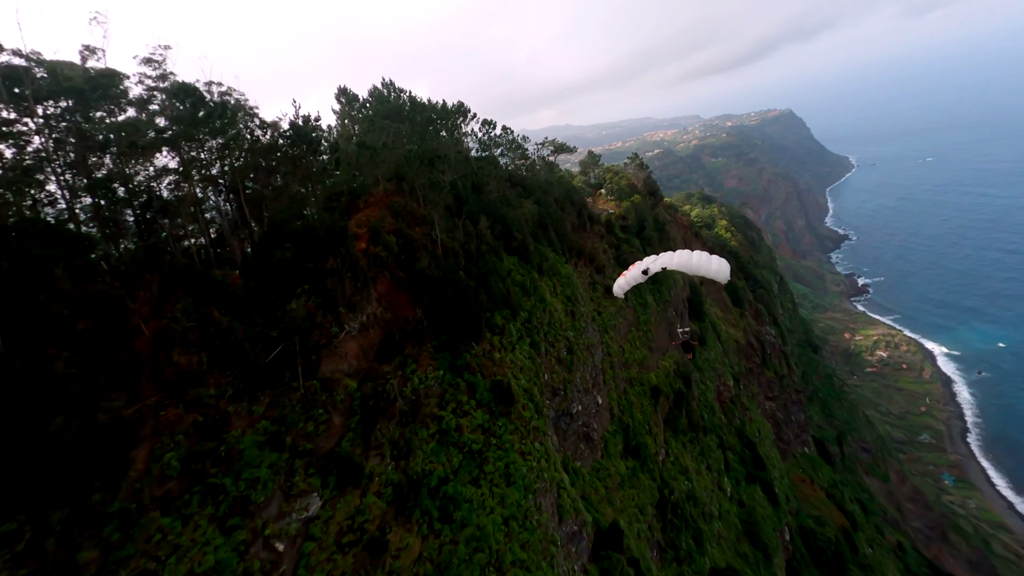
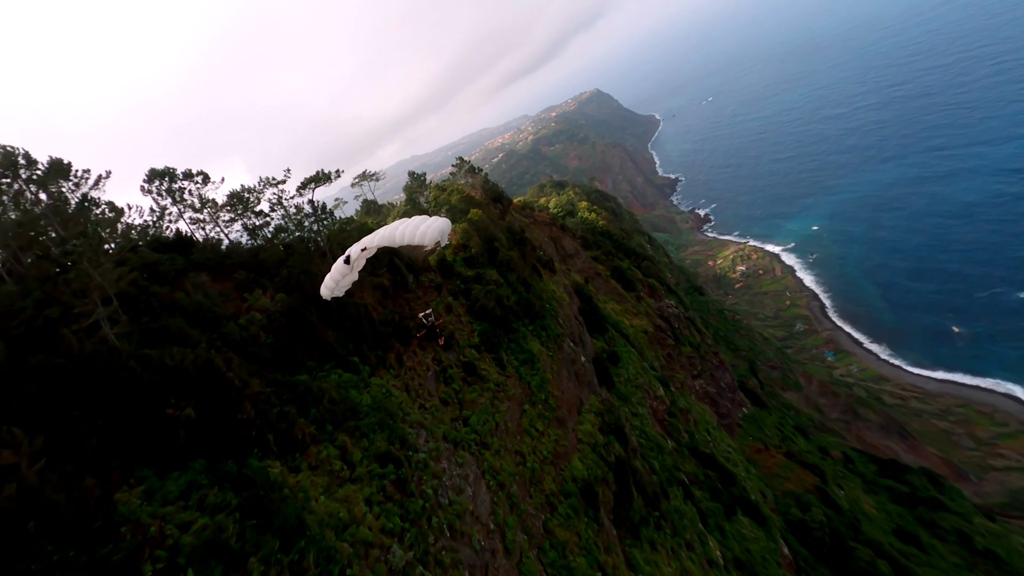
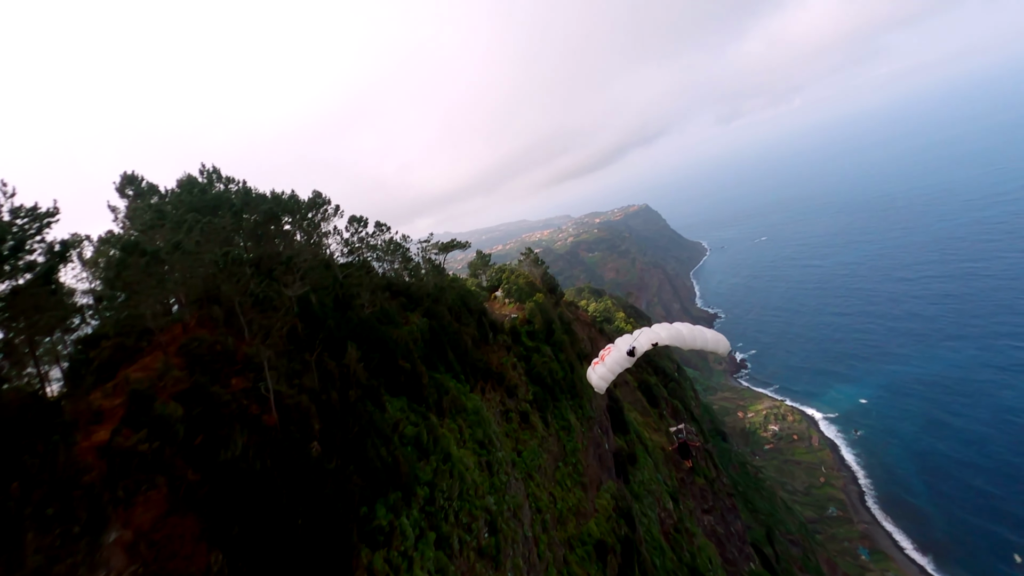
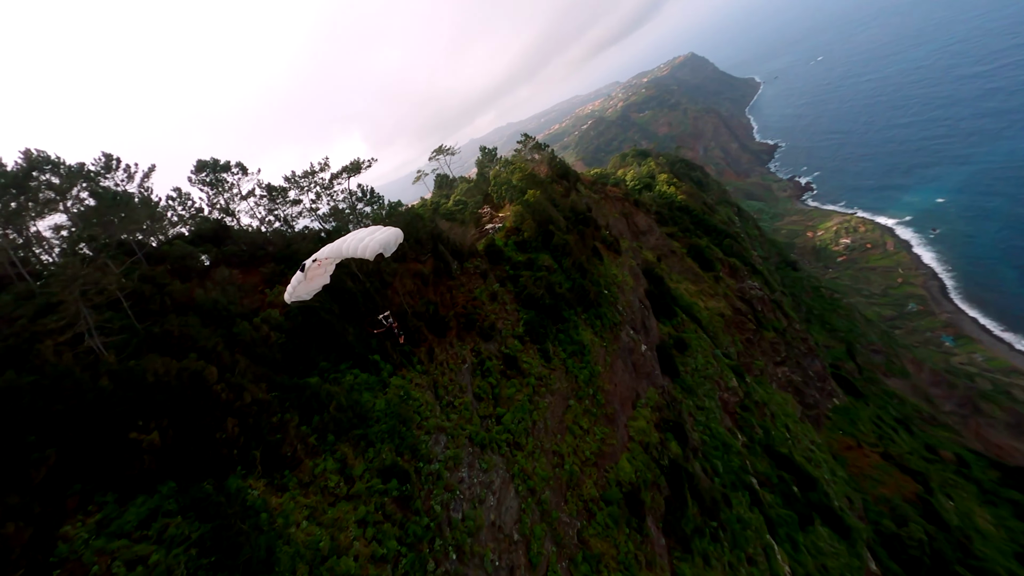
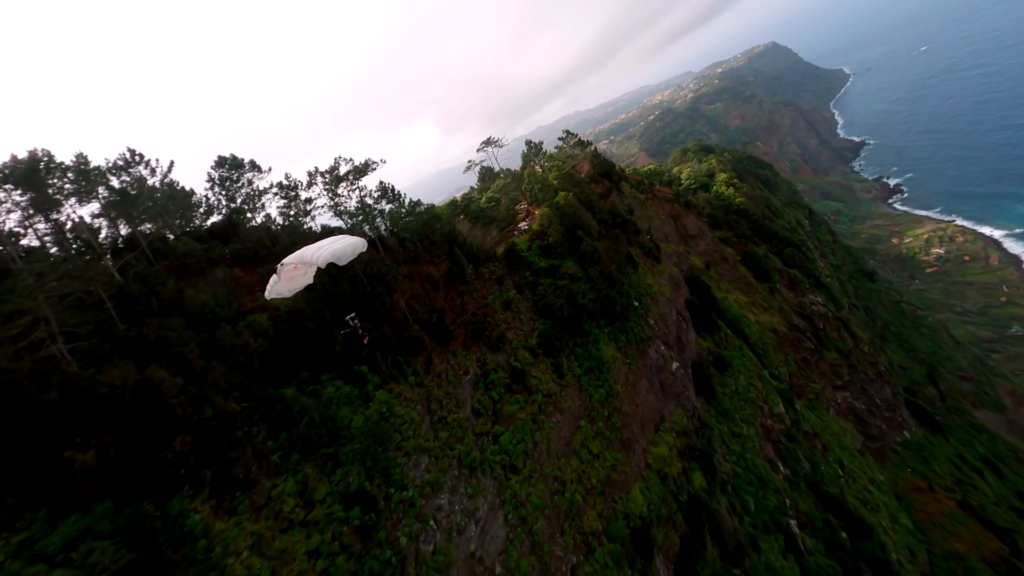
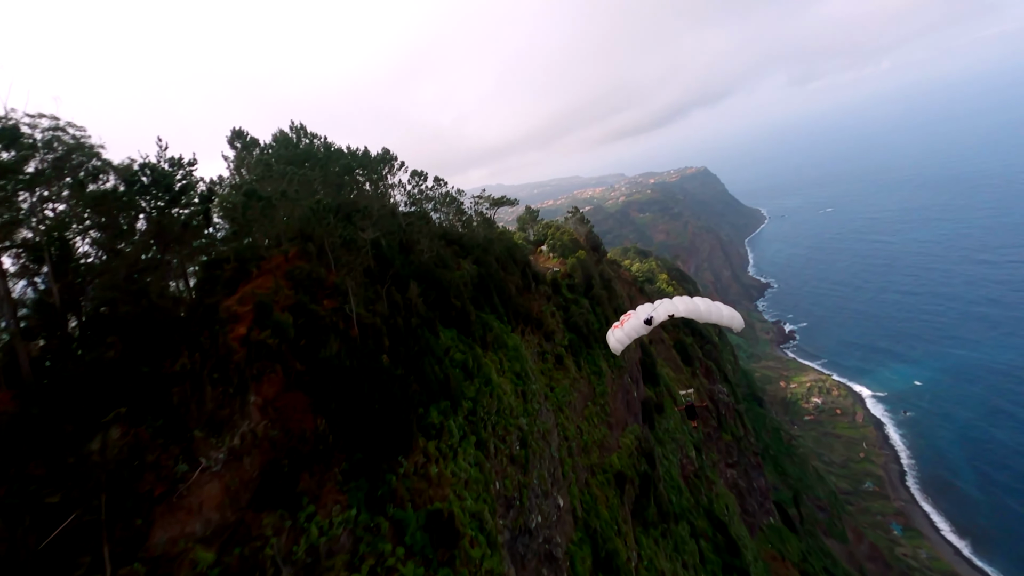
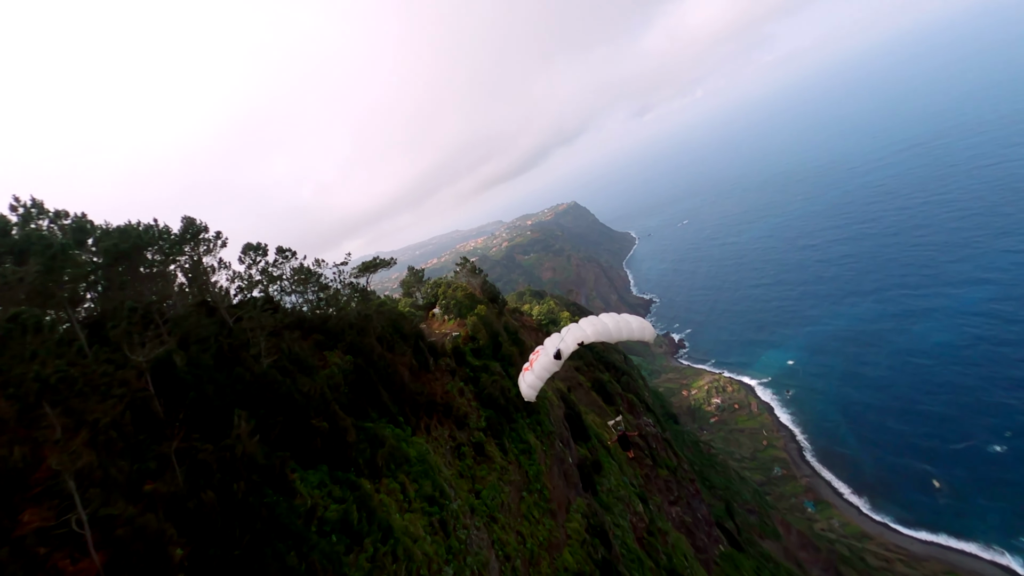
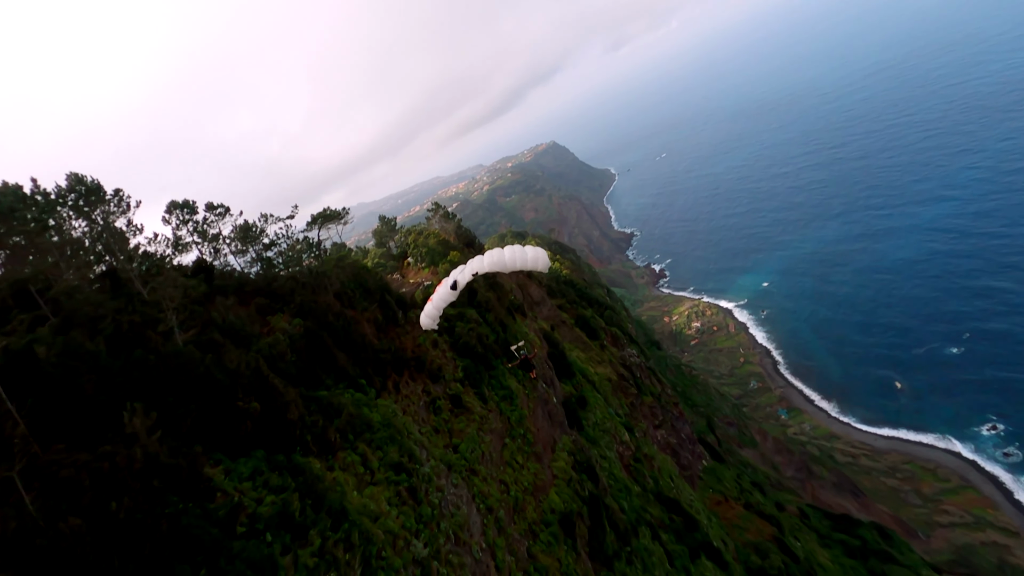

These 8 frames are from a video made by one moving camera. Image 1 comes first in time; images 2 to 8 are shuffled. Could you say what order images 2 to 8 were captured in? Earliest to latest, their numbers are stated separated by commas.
6, 3, 7, 8, 2, 4, 5
